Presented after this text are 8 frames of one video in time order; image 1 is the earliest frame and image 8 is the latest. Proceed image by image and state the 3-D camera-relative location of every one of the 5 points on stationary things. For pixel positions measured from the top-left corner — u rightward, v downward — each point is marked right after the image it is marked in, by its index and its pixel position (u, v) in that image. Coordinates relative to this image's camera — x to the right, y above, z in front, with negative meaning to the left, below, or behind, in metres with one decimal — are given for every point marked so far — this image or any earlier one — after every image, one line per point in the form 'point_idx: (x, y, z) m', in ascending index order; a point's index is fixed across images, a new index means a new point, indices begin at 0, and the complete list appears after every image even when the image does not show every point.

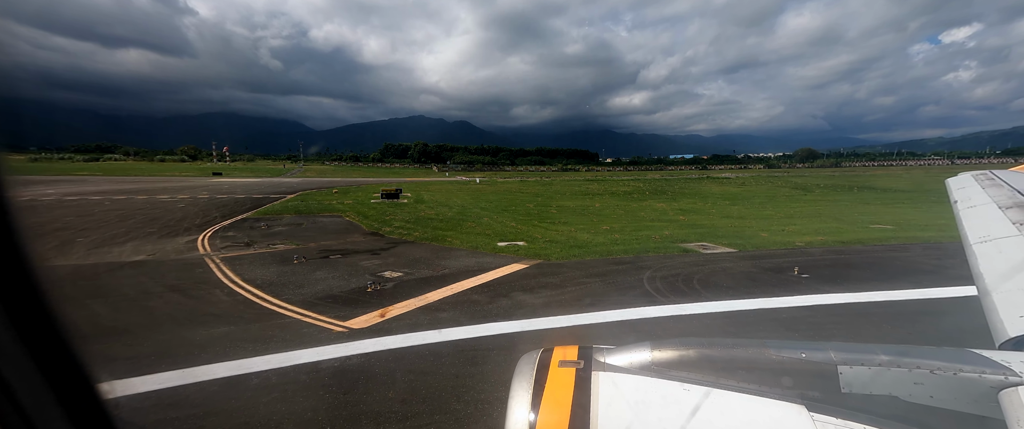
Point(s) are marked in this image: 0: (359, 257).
0: (-4.5, -1.3, +12.2) m
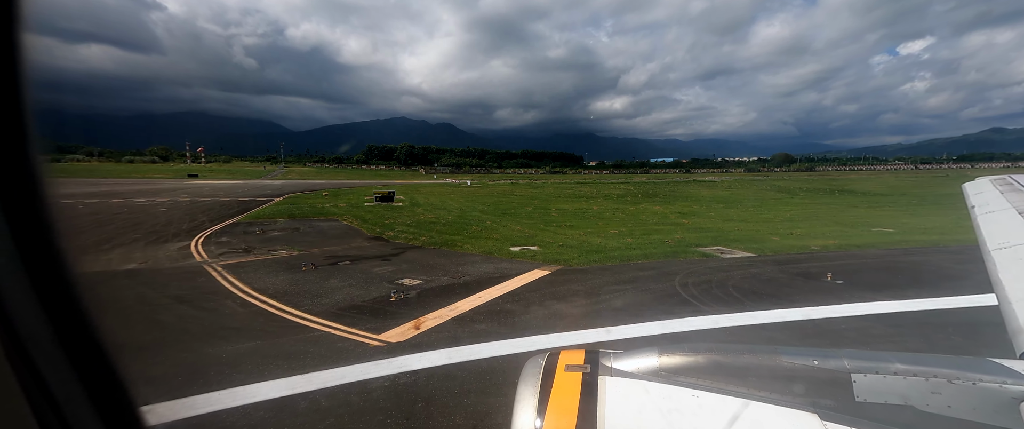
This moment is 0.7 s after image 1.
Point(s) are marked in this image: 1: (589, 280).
0: (-4.0, -1.5, +11.7) m
1: (+1.6, -1.4, +9.0) m
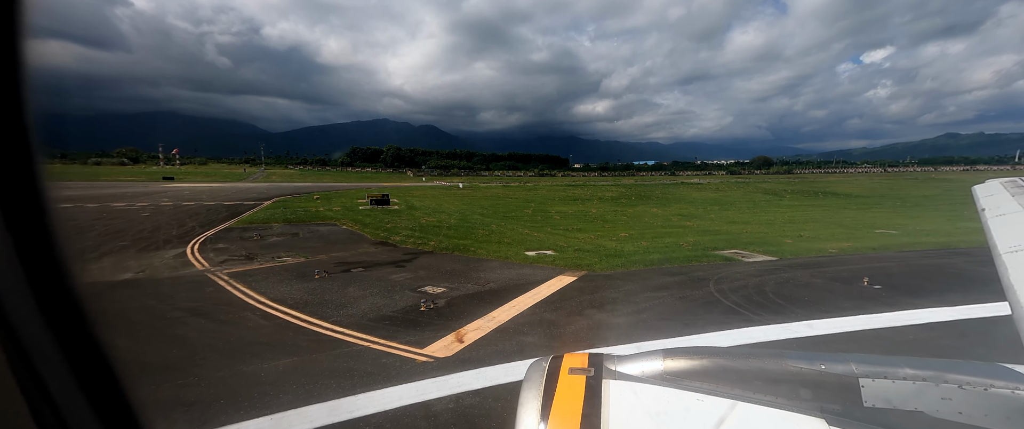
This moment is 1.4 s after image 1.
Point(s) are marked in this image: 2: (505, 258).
0: (-3.5, -1.6, +11.3) m
1: (+2.3, -1.5, +8.8) m
2: (-0.2, -1.3, +12.8) m
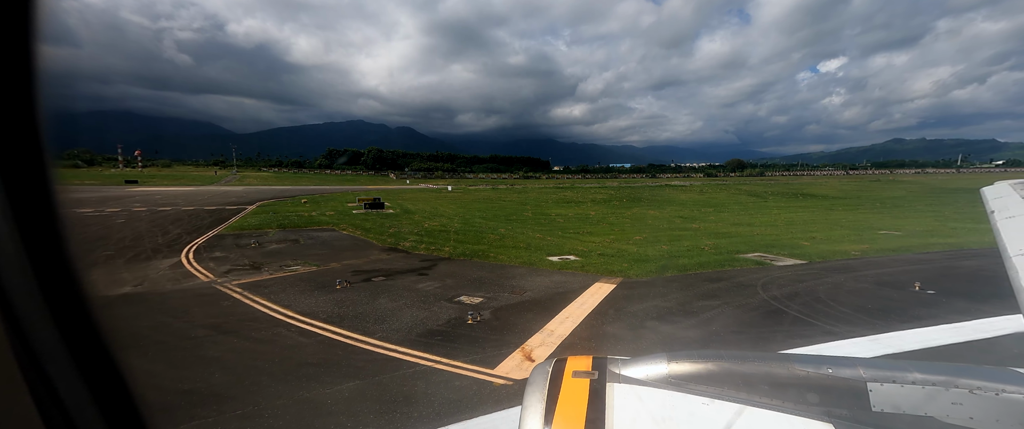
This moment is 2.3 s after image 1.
0: (-2.7, -1.8, +10.8) m
1: (+3.2, -1.6, +8.5) m
2: (+0.5, -1.5, +12.4) m
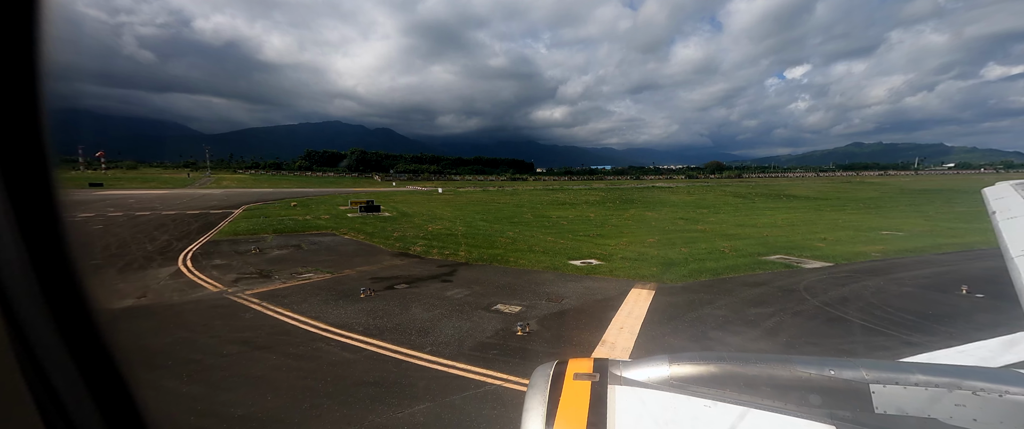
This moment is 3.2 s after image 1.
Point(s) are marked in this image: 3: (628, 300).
0: (-1.9, -1.9, +10.3) m
1: (+4.1, -1.7, +8.3) m
2: (+1.2, -1.6, +12.1) m
3: (+2.4, -1.8, +8.7) m
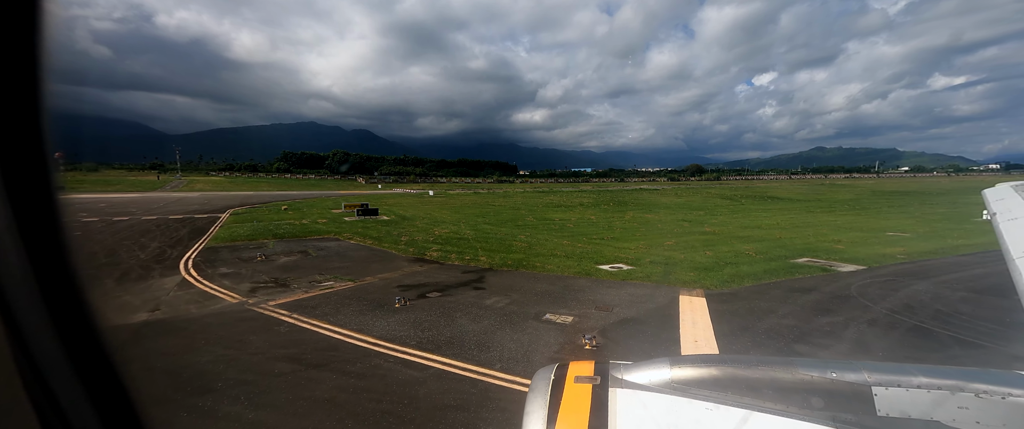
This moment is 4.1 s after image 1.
0: (-0.9, -2.0, +9.8) m
1: (+5.1, -1.8, +8.1) m
2: (+2.1, -1.7, +11.8) m
3: (+3.4, -1.9, +8.4) m
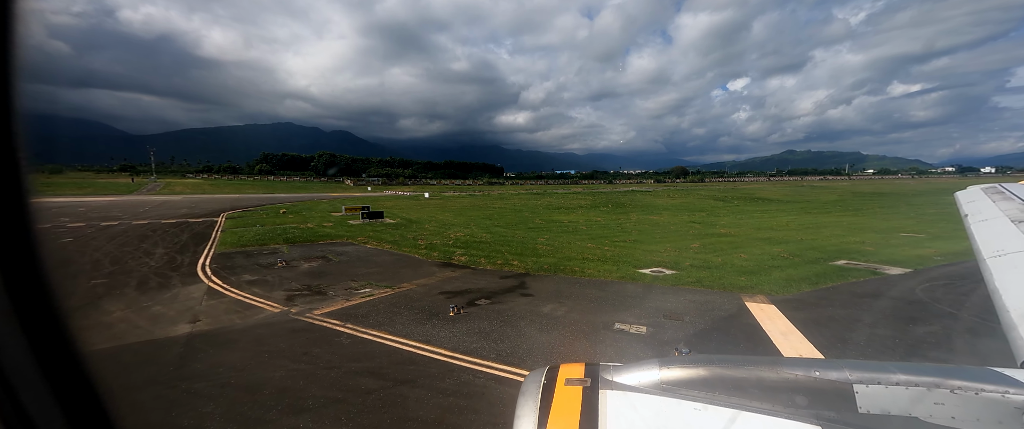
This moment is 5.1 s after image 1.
0: (+0.3, -2.1, +9.5) m
1: (+6.4, -1.8, +7.9) m
2: (+3.3, -1.8, +11.5) m
3: (+4.8, -1.9, +8.2) m
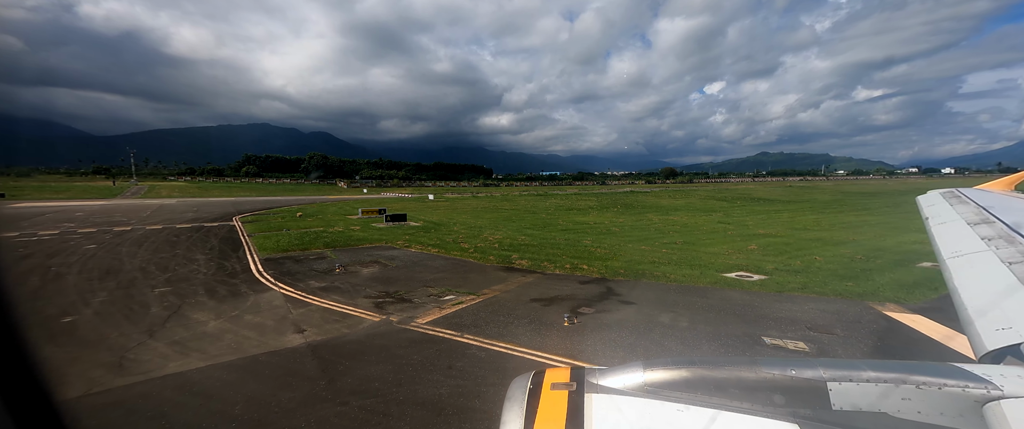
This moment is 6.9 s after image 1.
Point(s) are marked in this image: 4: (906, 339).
0: (+2.7, -2.1, +9.1) m
1: (+8.9, -1.9, +7.7) m
2: (+5.6, -1.8, +11.2) m
3: (+7.2, -2.0, +8.0) m
4: (+6.4, -2.1, +7.2) m
